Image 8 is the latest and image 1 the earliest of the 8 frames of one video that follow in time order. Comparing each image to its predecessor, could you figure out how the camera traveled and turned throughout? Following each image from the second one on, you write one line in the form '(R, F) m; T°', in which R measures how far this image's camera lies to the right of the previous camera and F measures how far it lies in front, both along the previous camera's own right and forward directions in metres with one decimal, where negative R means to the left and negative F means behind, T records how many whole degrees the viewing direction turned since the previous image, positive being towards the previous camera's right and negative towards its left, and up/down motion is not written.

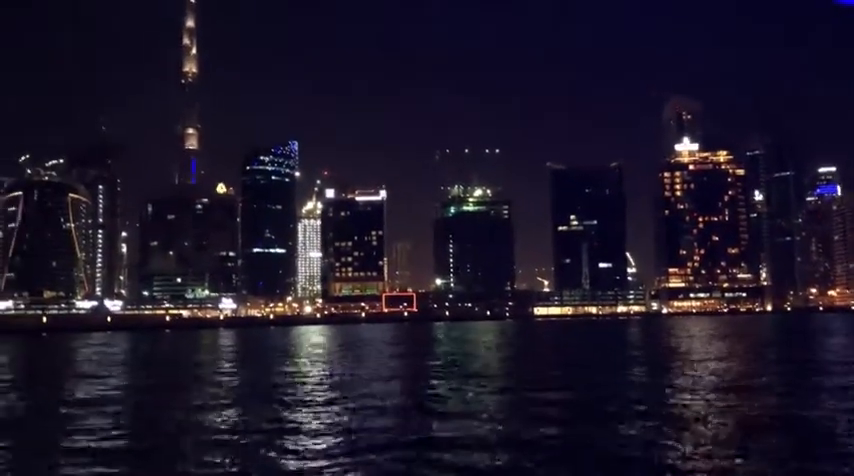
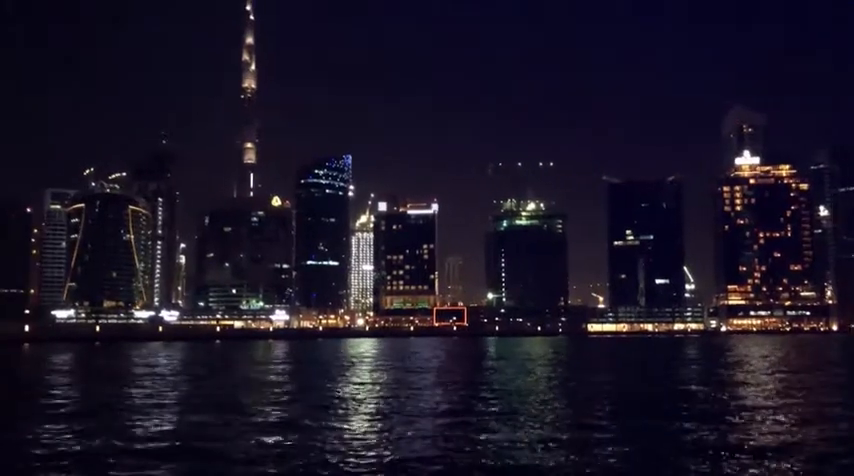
(0.0, +0.5) m; -3°
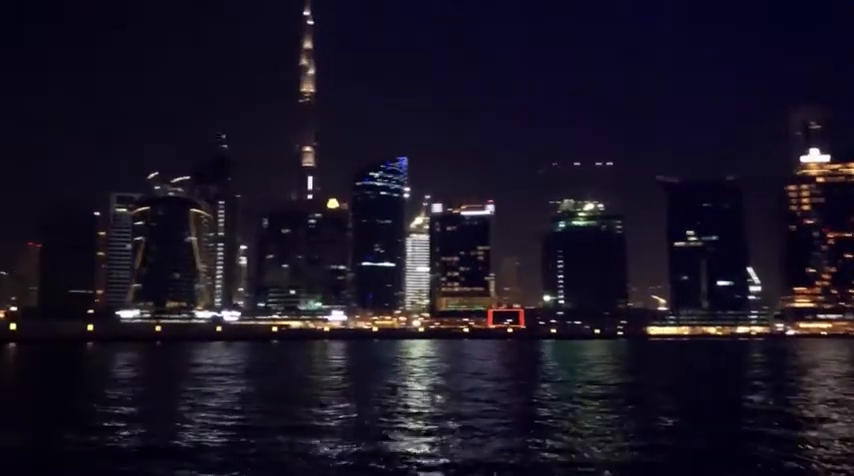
(0.0, +0.5) m; -3°
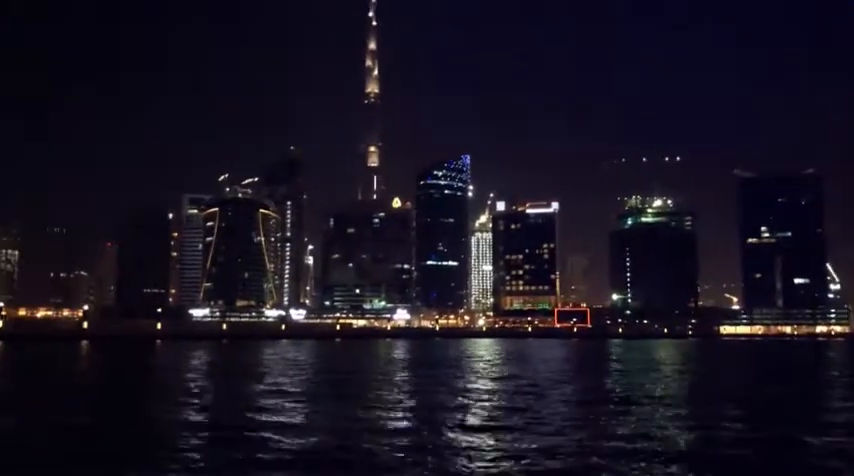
(0.0, +0.6) m; -4°
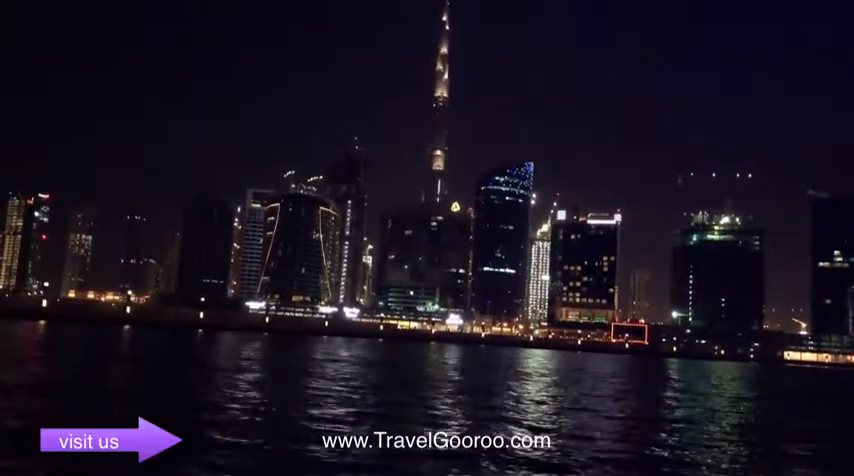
(0.0, +0.8) m; -4°
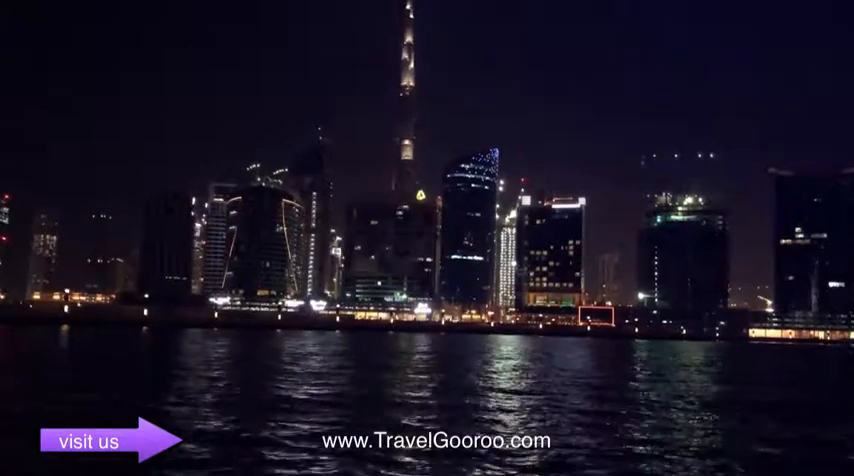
(-0.1, +0.1) m; +2°
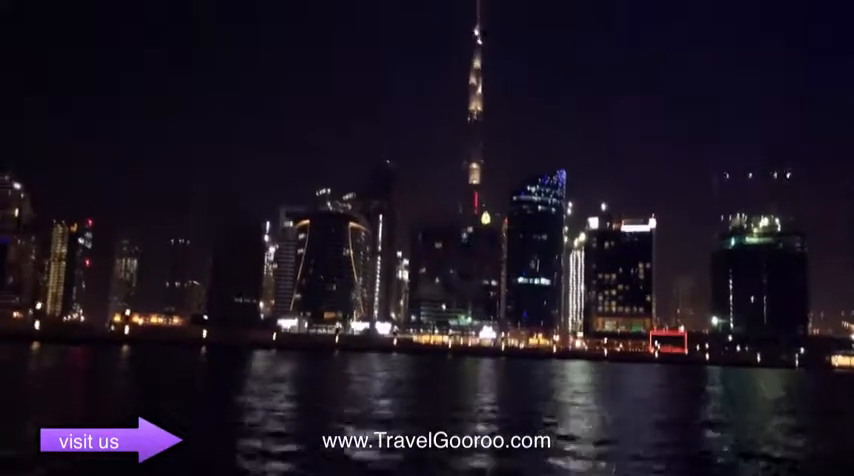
(+0.1, +0.9) m; -4°
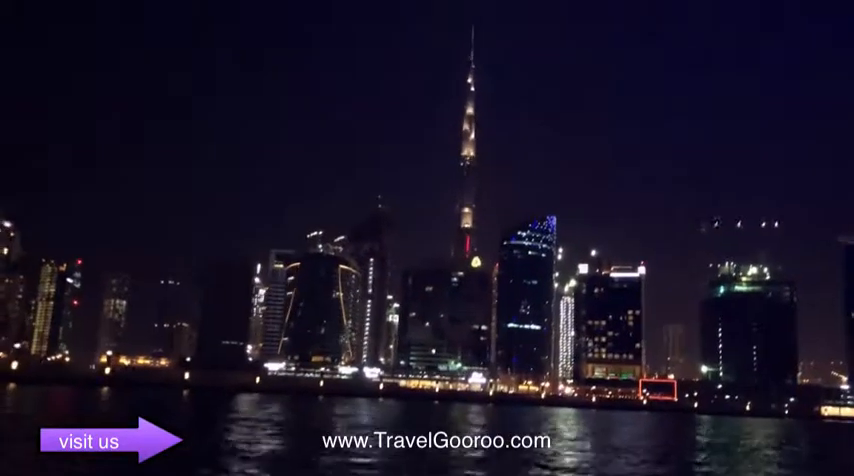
(+0.1, +0.1) m; +1°
